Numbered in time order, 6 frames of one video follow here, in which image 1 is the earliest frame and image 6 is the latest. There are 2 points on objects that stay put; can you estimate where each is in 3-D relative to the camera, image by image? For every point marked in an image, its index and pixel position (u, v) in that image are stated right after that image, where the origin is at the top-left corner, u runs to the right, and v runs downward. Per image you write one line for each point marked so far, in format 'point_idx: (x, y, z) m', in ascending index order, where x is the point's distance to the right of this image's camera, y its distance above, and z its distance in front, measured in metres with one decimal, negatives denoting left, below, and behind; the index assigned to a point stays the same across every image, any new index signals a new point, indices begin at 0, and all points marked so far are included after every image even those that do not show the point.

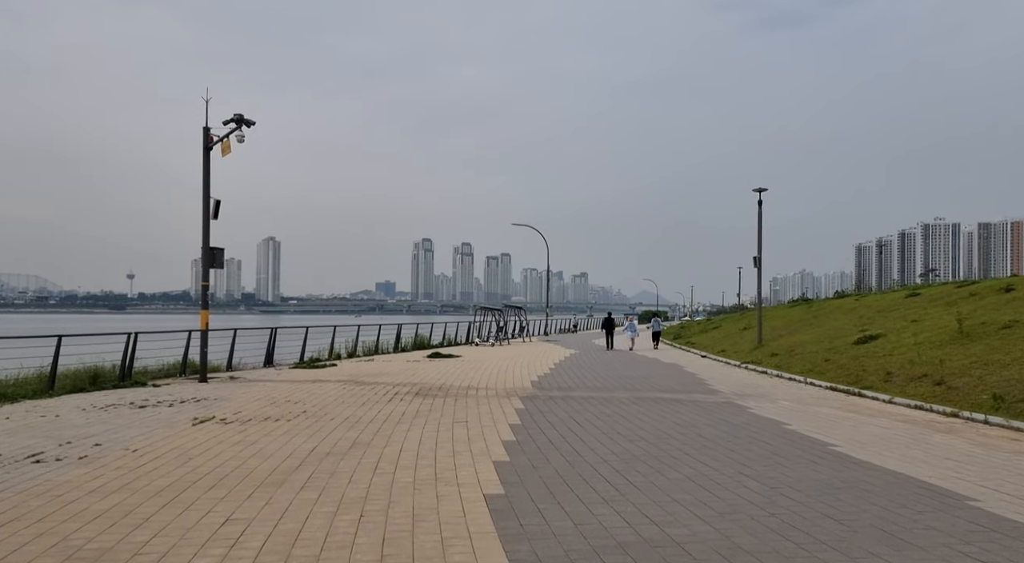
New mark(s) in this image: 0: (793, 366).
0: (+7.1, -2.2, +17.9) m
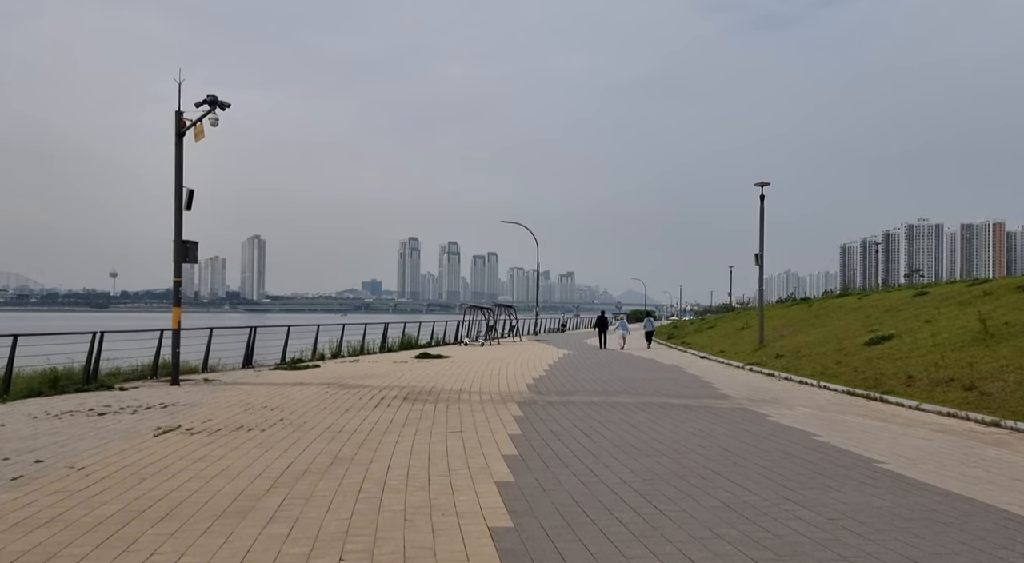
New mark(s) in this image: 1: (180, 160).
0: (+7.0, -2.1, +17.0) m
1: (-7.2, +2.6, +15.4) m
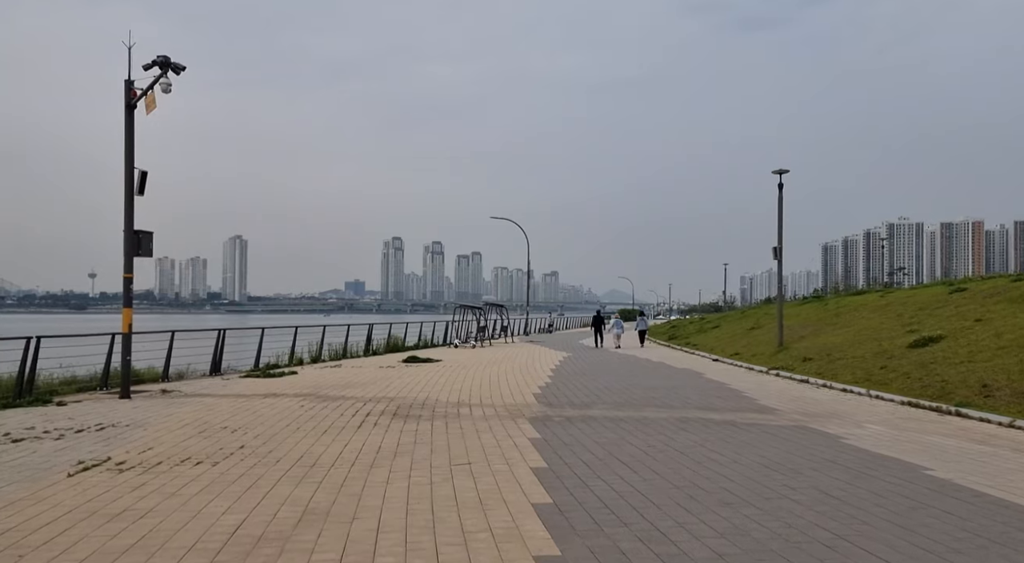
0: (+7.1, -2.0, +15.1) m
1: (-7.1, +2.7, +13.2) m
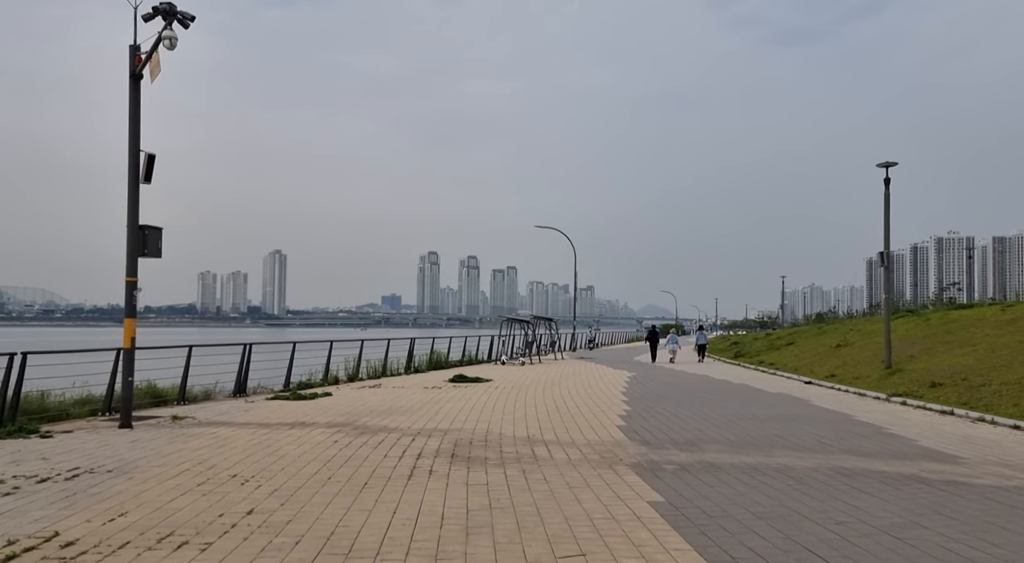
0: (+8.4, -2.1, +12.2) m
1: (-5.9, +2.6, +11.0) m
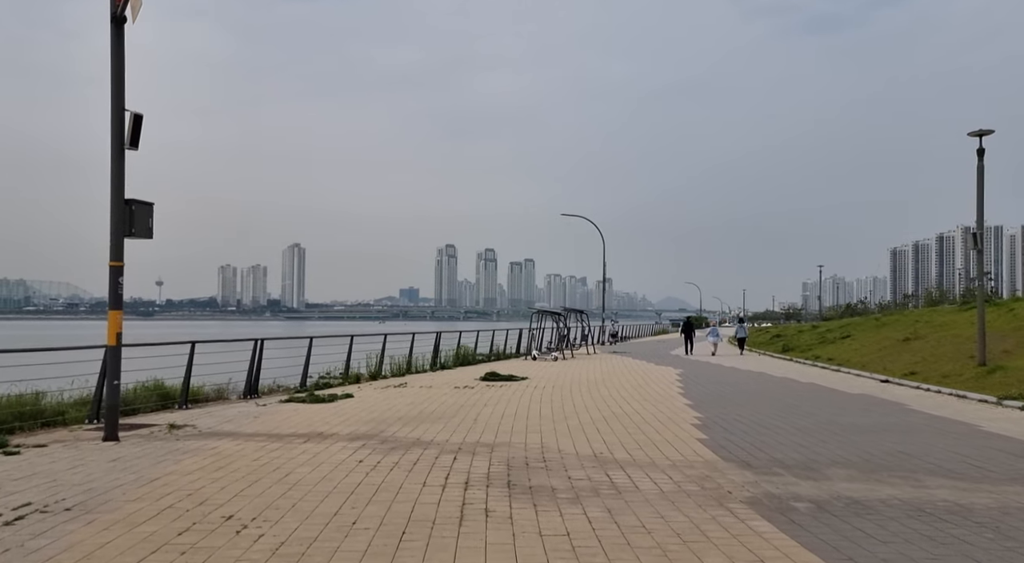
0: (+9.2, -1.9, +10.0) m
1: (-5.1, +2.8, +9.2) m
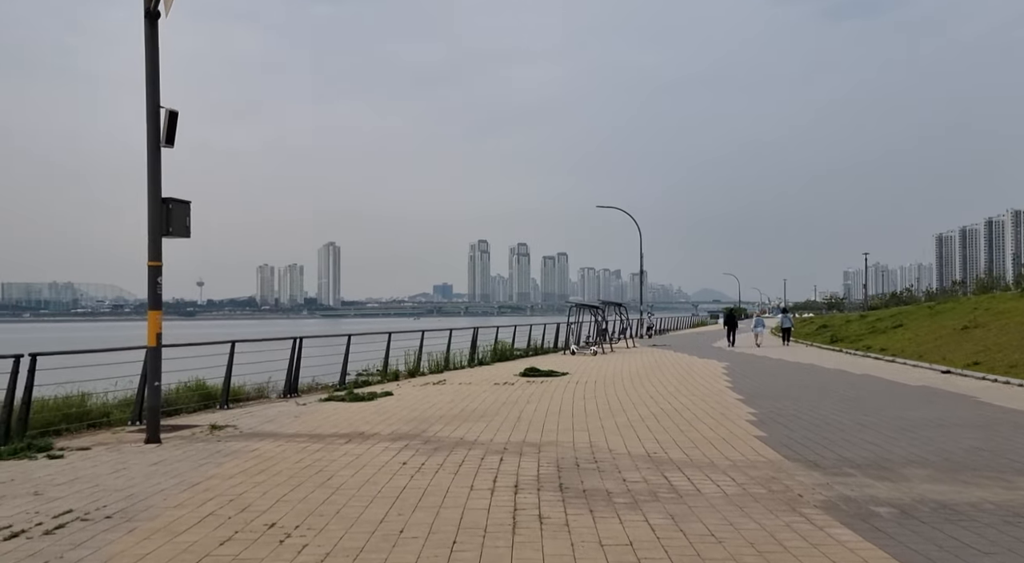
0: (+9.8, -1.6, +9.2) m
1: (-4.6, +2.8, +9.0) m
